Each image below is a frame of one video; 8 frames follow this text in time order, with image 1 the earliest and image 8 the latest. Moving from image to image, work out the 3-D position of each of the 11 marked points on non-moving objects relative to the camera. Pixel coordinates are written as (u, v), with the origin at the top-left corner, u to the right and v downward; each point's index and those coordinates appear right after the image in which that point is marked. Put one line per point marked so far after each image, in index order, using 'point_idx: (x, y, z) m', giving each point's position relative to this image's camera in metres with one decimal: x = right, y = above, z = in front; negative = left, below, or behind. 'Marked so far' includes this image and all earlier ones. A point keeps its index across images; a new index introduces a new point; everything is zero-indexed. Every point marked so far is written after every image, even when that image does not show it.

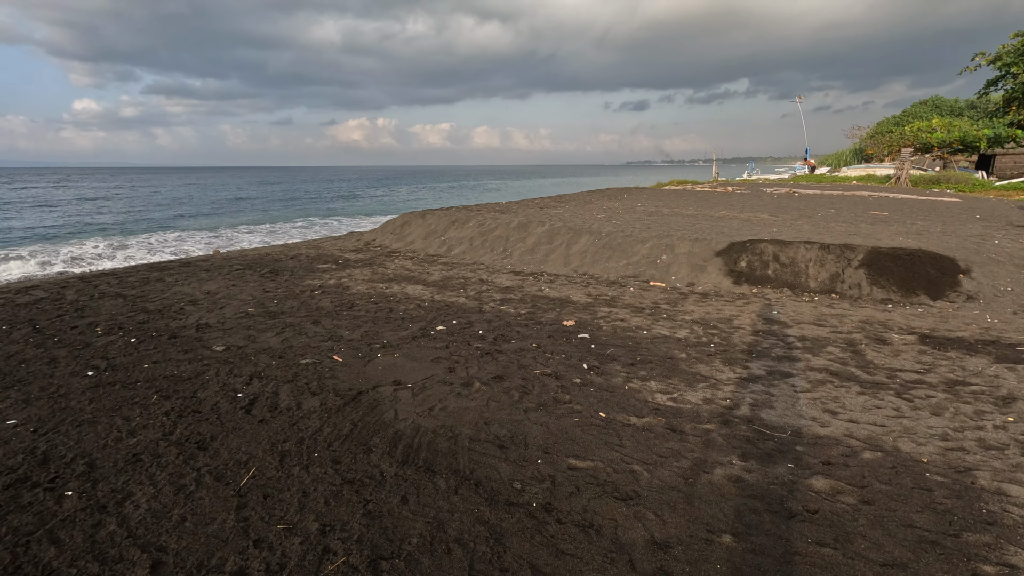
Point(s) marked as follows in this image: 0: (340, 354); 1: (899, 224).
0: (-1.7, -0.7, +5.4) m
1: (+8.3, +1.4, +11.5) m
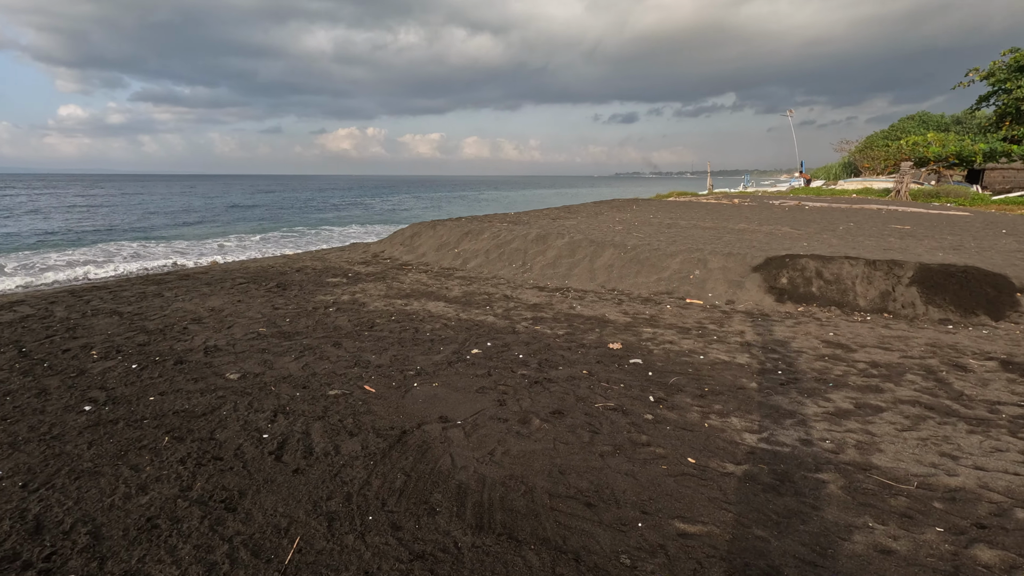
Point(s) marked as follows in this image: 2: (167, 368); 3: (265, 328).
0: (-1.3, -0.9, +4.8) m
1: (+8.7, +1.1, +11.1) m
2: (-3.3, -0.8, +5.1) m
3: (-3.0, -0.5, +6.4) m
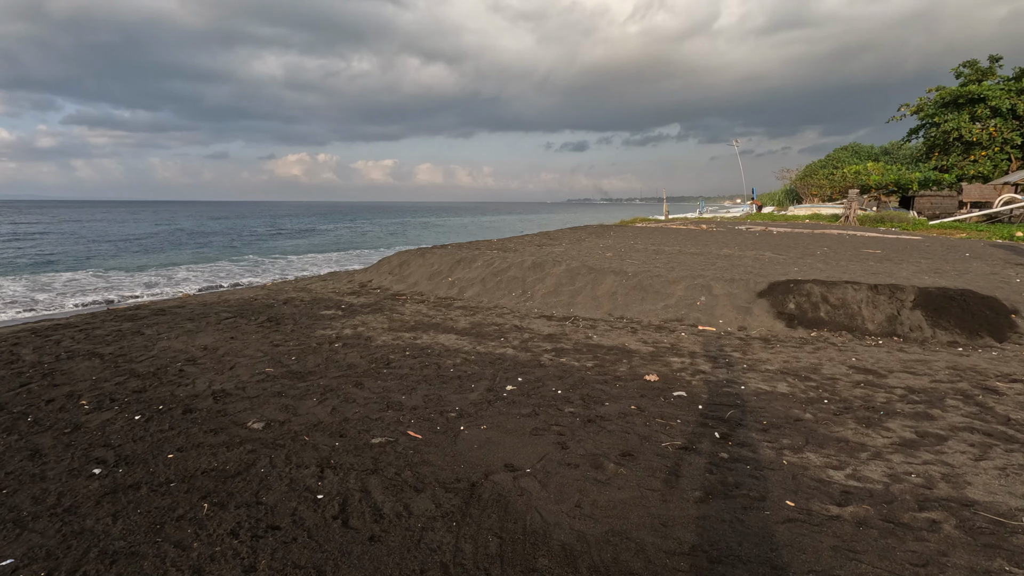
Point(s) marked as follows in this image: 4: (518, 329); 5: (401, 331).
0: (-0.8, -1.2, +4.4) m
1: (+8.5, +0.6, +11.6) m
2: (-2.8, -1.1, +4.5) m
3: (-2.6, -0.9, +5.9) m
4: (+0.1, -0.6, +7.8) m
5: (-1.6, -0.6, +7.7) m
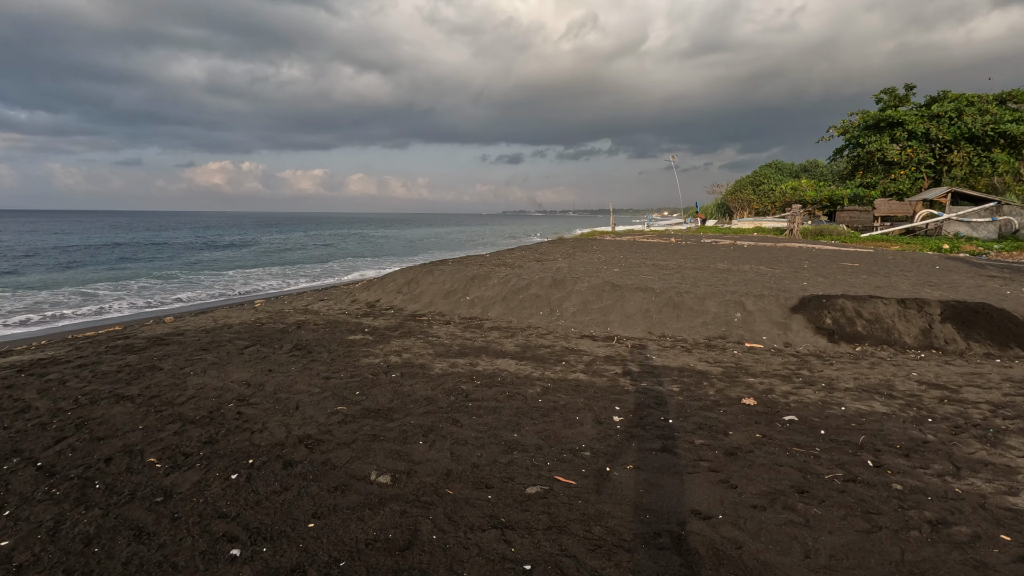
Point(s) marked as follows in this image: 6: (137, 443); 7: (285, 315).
0: (+0.4, -1.4, +4.0) m
1: (+8.7, +0.3, +12.3) m
2: (-1.7, -1.3, +3.8) m
3: (-1.6, -1.2, +5.2) m
4: (+0.8, -0.9, +7.5) m
5: (-0.8, -0.9, +7.1) m
6: (-3.0, -1.2, +4.3) m
7: (-4.1, -0.5, +9.6) m
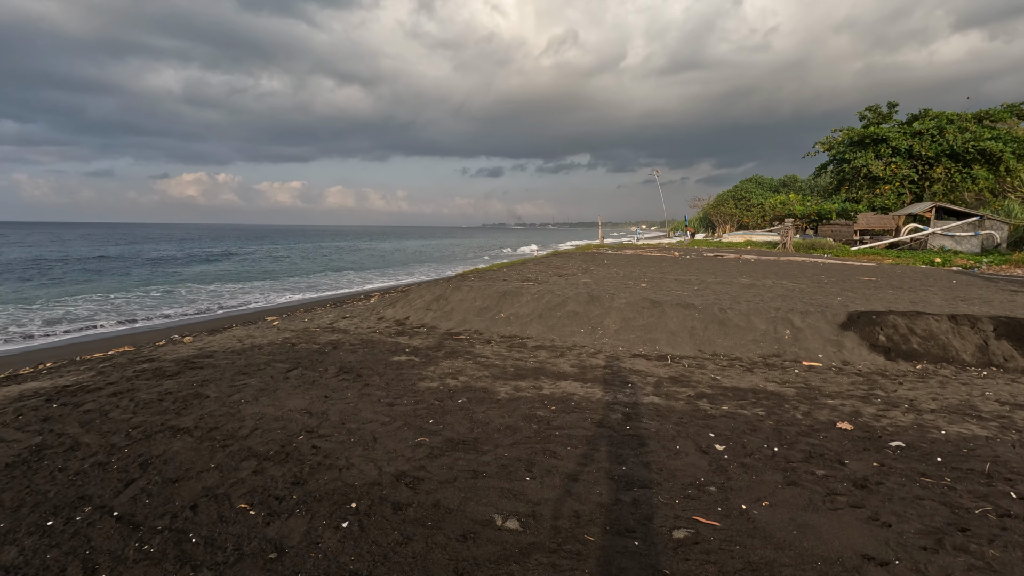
0: (+1.3, -1.5, +3.7) m
1: (+9.3, 0.0, +12.3) m
2: (-0.8, -1.5, +3.4) m
3: (-0.8, -1.4, +4.8) m
4: (+1.6, -1.1, +7.2) m
5: (0.0, -1.1, +6.8) m
6: (-2.1, -1.4, +3.9) m
7: (-3.4, -0.8, +9.2) m
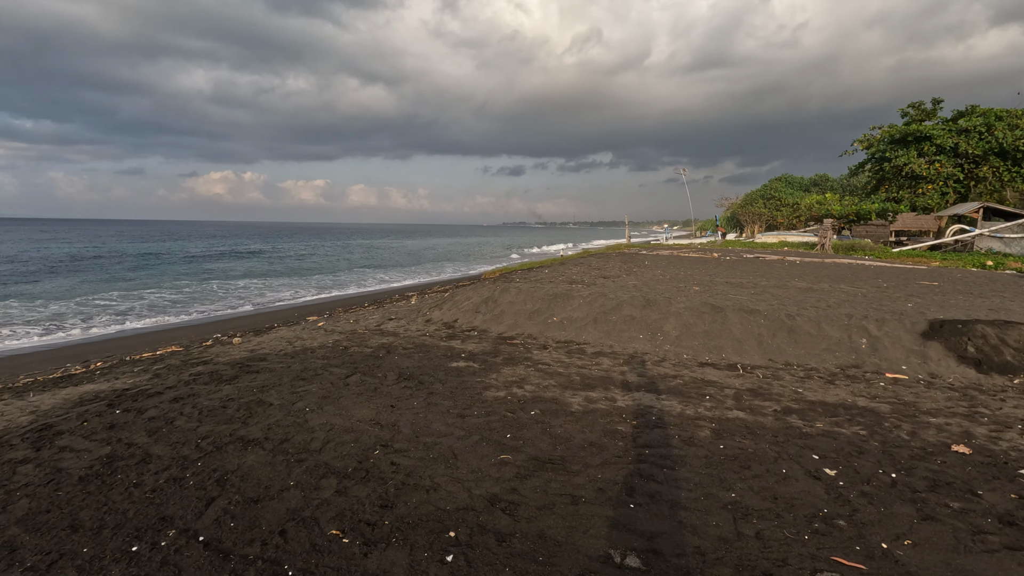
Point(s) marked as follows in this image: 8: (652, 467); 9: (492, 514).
0: (+2.0, -1.6, +3.3) m
1: (+10.3, -0.1, +11.6) m
2: (-0.1, -1.6, +3.1) m
3: (0.0, -1.4, +4.5) m
4: (+2.5, -1.2, +6.8) m
5: (+0.8, -1.2, +6.4) m
6: (-1.4, -1.5, +3.6) m
7: (-2.5, -0.8, +8.9) m
8: (+1.1, -1.5, +4.4) m
9: (-0.1, -1.5, +3.6) m
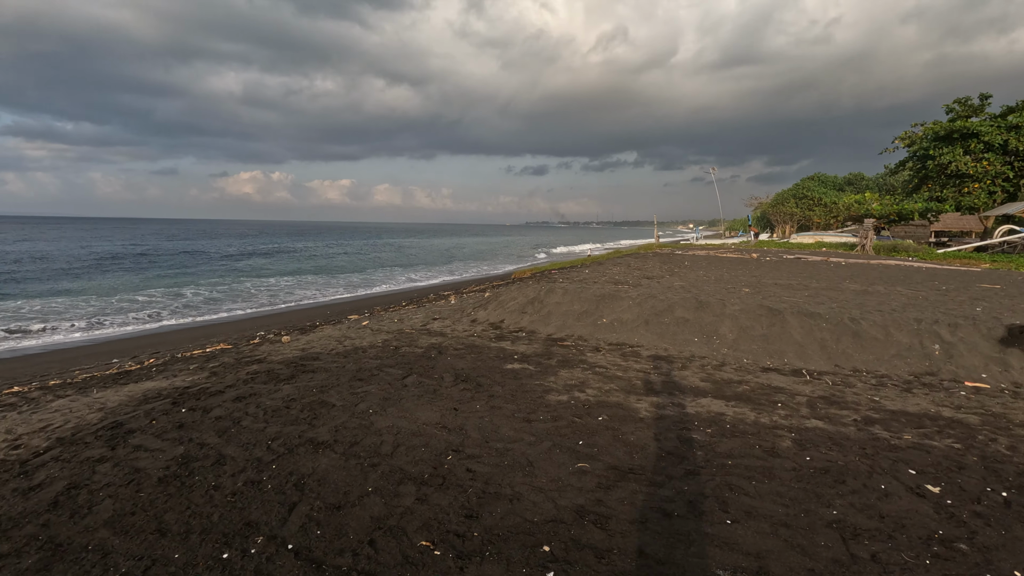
0: (+2.5, -1.6, +3.0) m
1: (+11.3, -0.2, +11.0) m
2: (+0.5, -1.6, +3.0) m
3: (+0.6, -1.4, +4.3) m
4: (+3.2, -1.2, +6.5) m
5: (+1.5, -1.2, +6.2) m
6: (-0.8, -1.5, +3.5) m
7: (-1.7, -0.8, +8.9) m
8: (+1.8, -1.5, +4.2) m
9: (+0.5, -1.5, +3.4) m
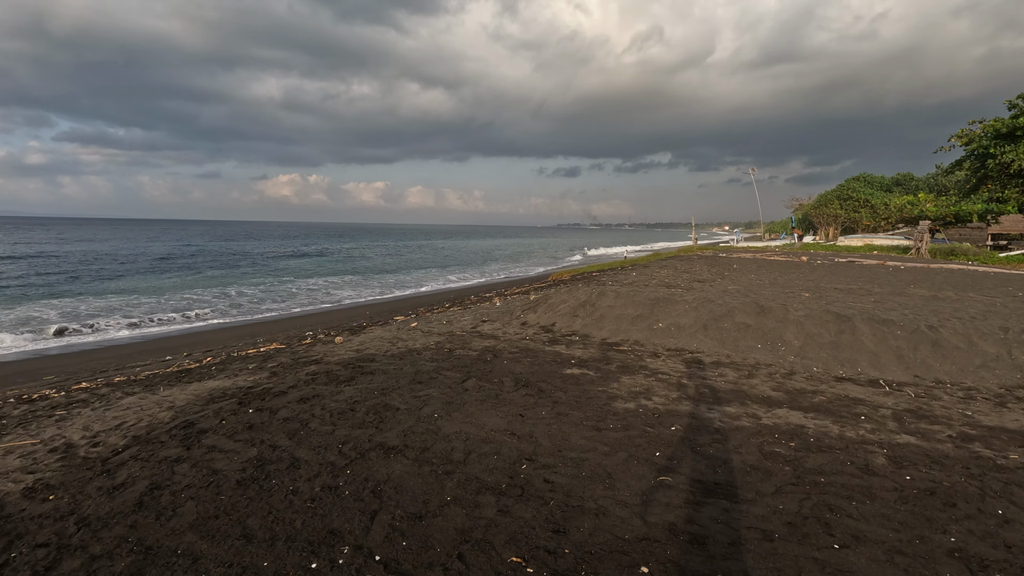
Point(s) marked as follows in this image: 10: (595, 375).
0: (+3.1, -1.7, +2.7) m
1: (+12.2, -0.4, +10.2) m
2: (+1.0, -1.6, +2.7) m
3: (+1.2, -1.5, +4.1) m
4: (+3.9, -1.3, +6.2) m
5: (+2.2, -1.3, +5.9) m
6: (-0.3, -1.5, +3.3) m
7: (-0.8, -0.8, +8.8) m
8: (+2.4, -1.5, +3.9) m
9: (+1.0, -1.5, +3.2) m
10: (+1.0, -1.1, +6.9) m
